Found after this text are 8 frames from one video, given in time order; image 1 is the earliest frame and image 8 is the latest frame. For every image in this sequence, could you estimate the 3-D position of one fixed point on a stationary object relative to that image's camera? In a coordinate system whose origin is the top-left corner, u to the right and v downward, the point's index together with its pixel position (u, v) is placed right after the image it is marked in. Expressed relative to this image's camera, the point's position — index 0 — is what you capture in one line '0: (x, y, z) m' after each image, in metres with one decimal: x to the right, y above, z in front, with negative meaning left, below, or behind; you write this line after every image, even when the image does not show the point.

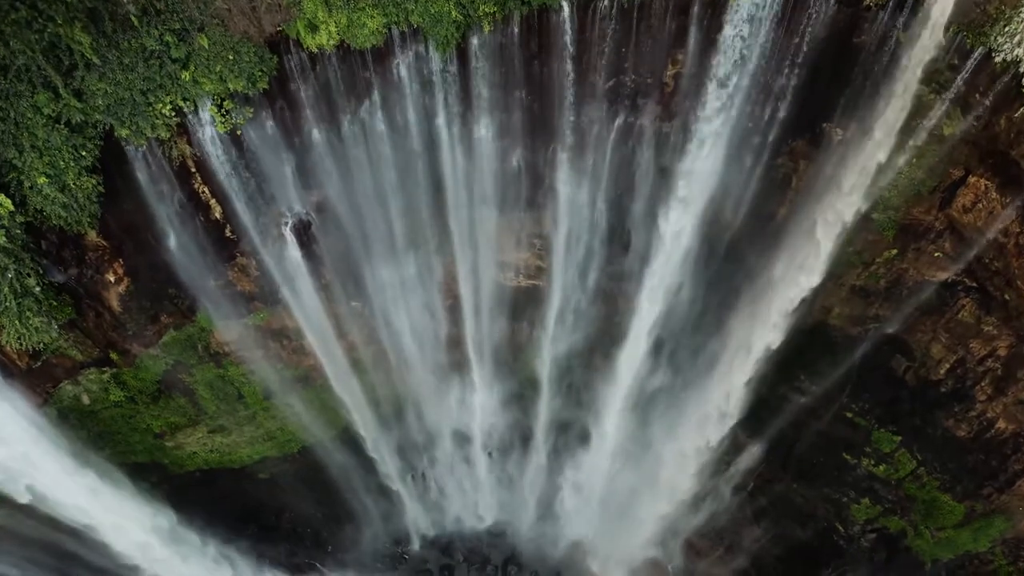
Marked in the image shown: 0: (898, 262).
0: (+5.3, +0.3, +9.7) m
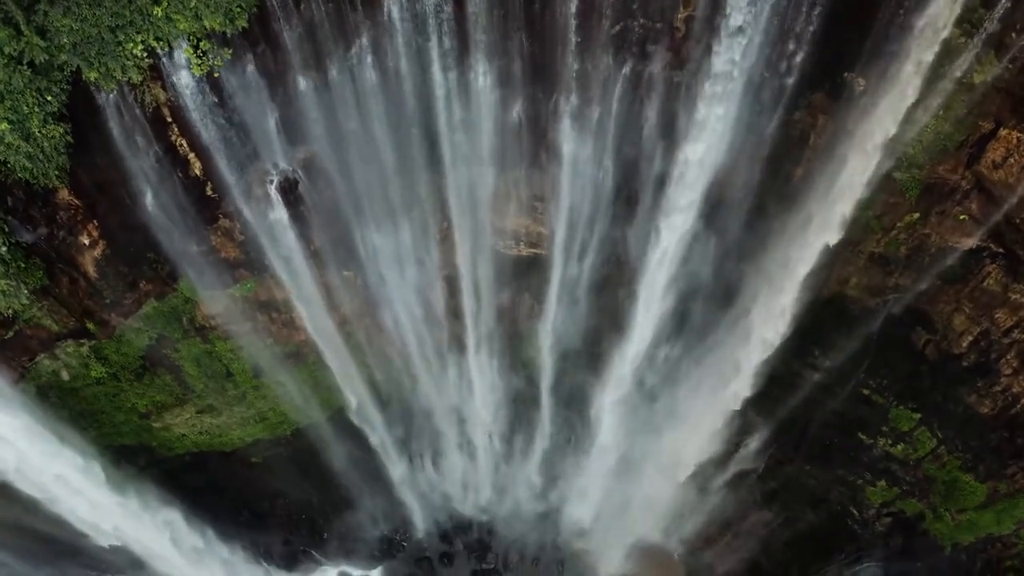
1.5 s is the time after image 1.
0: (+5.3, +0.8, +9.2) m
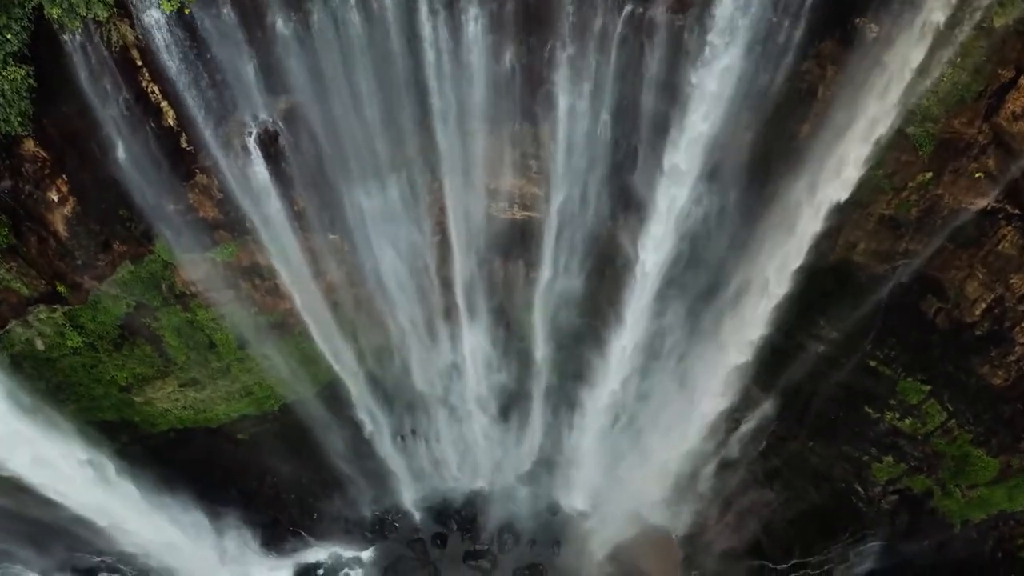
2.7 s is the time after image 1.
0: (+5.2, +1.2, +8.8) m
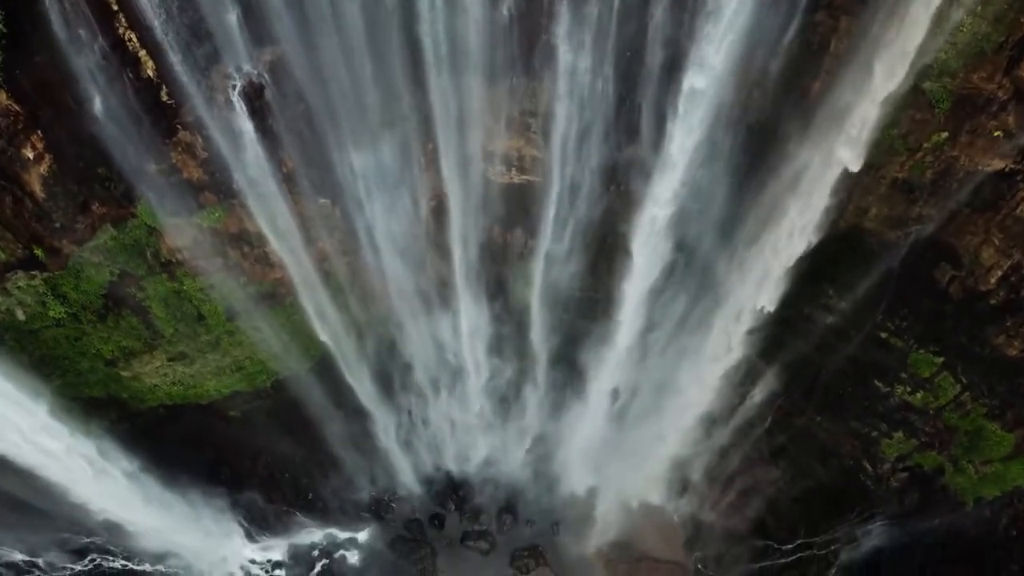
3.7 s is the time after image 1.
0: (+5.2, +1.7, +8.4) m
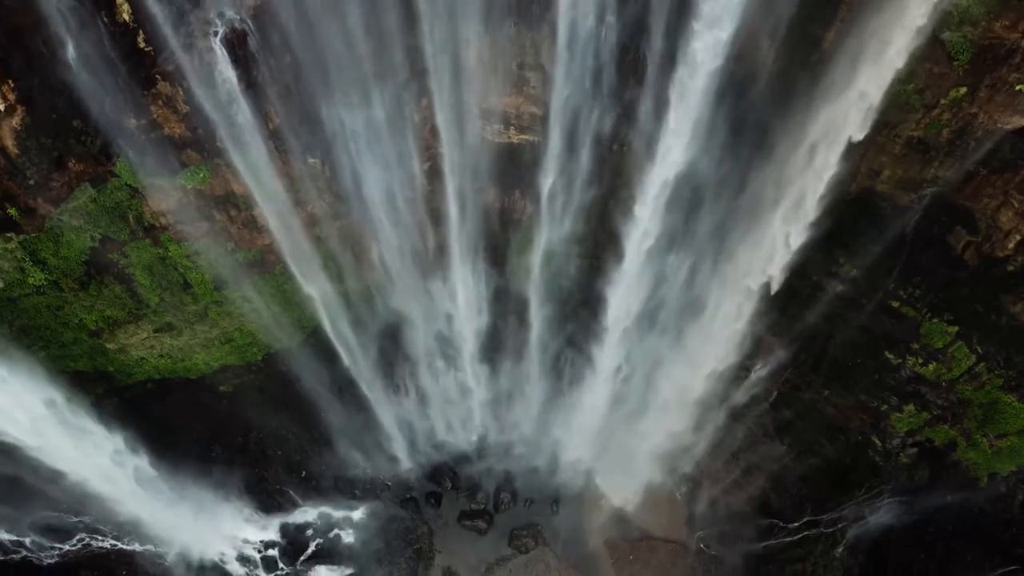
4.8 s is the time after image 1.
0: (+5.2, +2.1, +8.0) m
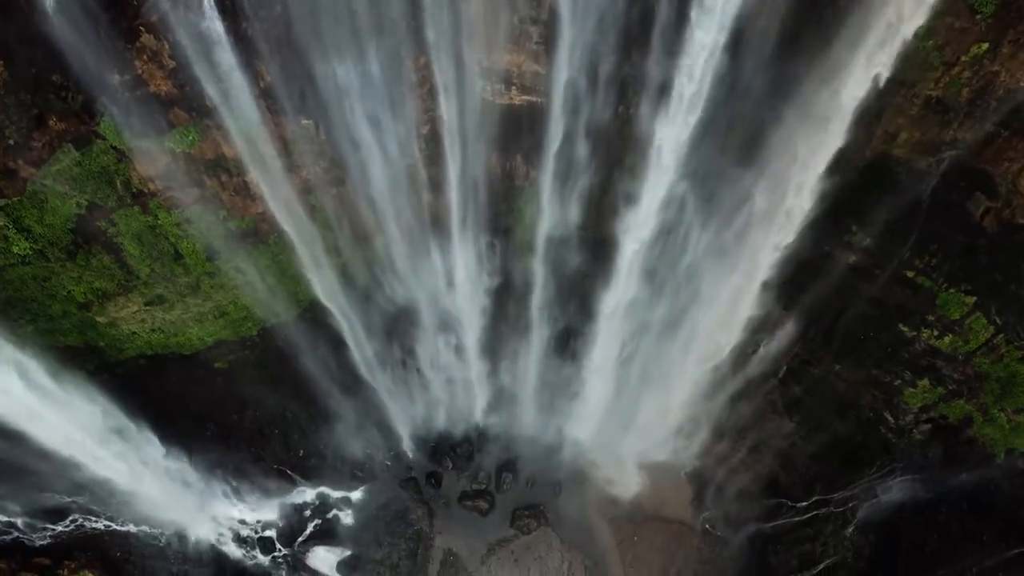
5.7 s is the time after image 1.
0: (+5.2, +2.5, +7.6) m
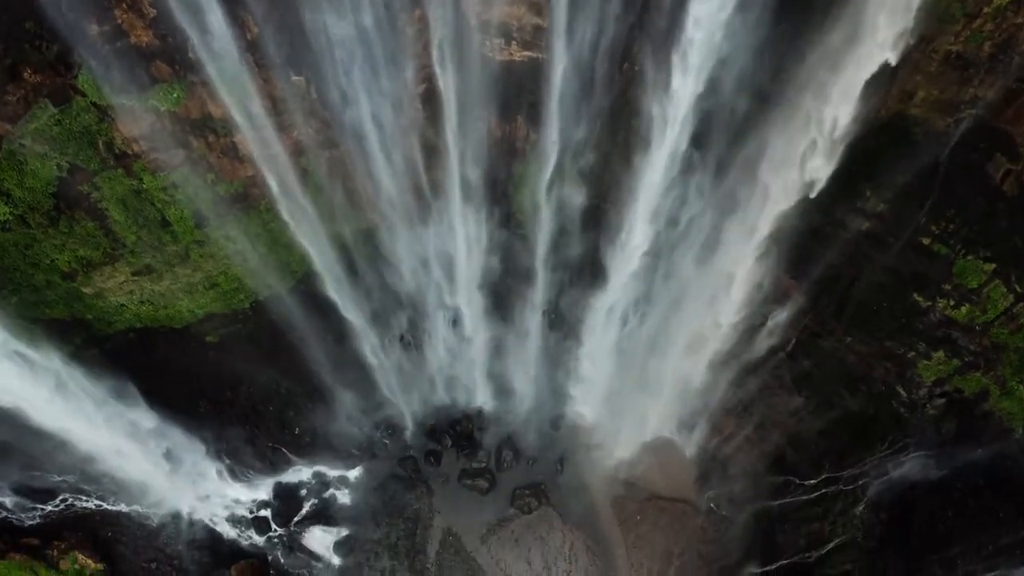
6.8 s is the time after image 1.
0: (+5.2, +2.9, +7.2) m
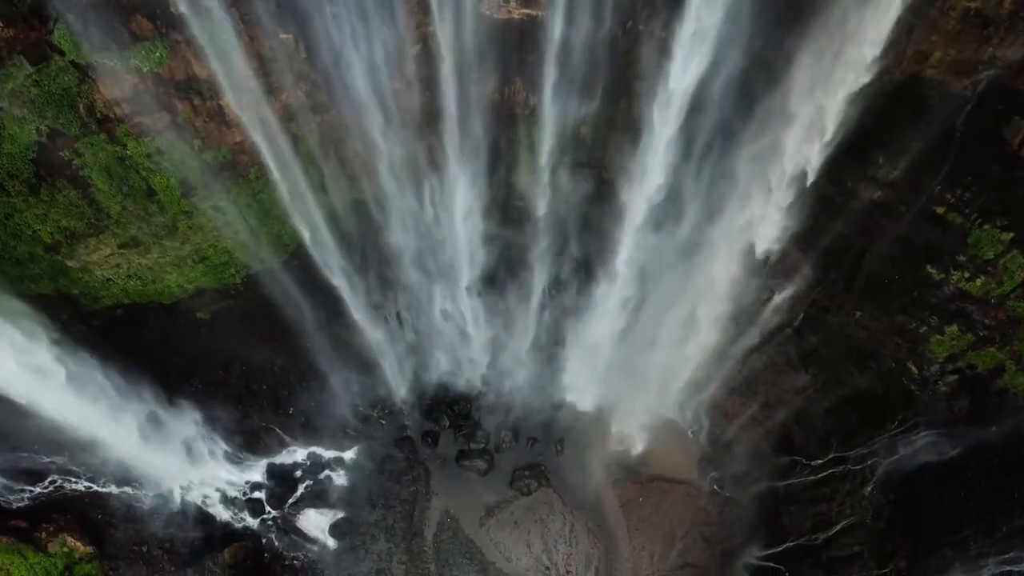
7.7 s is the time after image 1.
0: (+5.2, +3.2, +6.9) m
